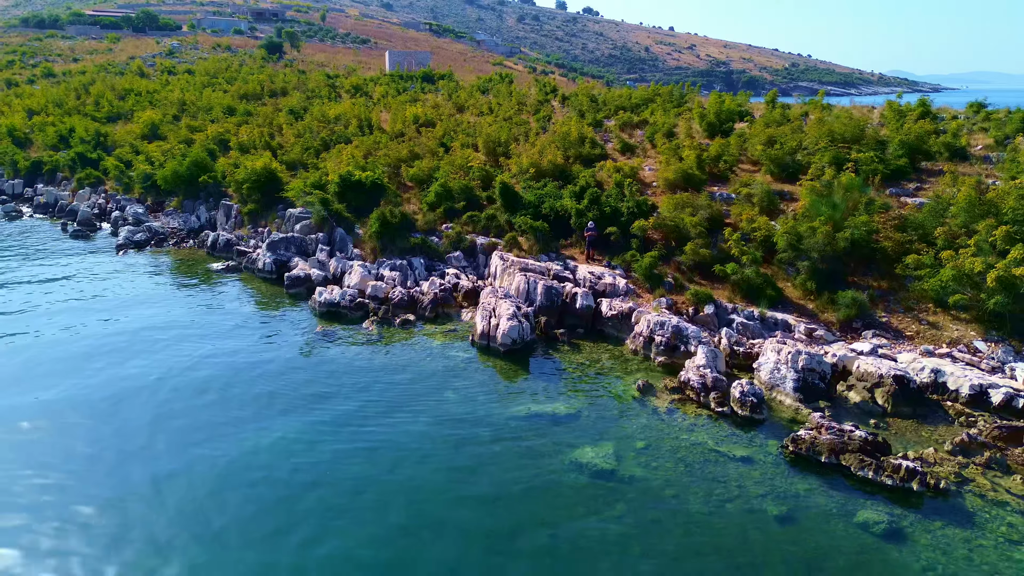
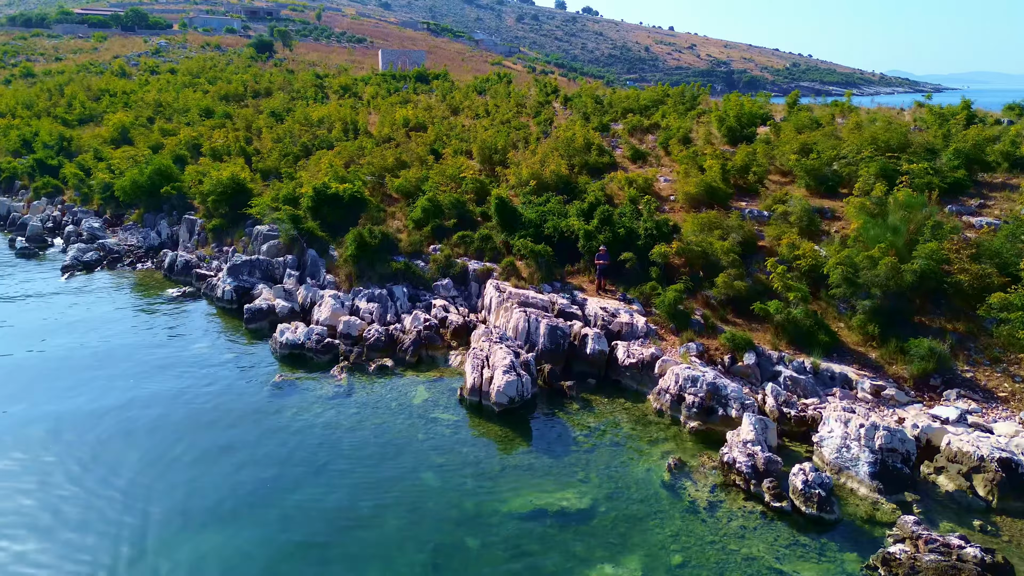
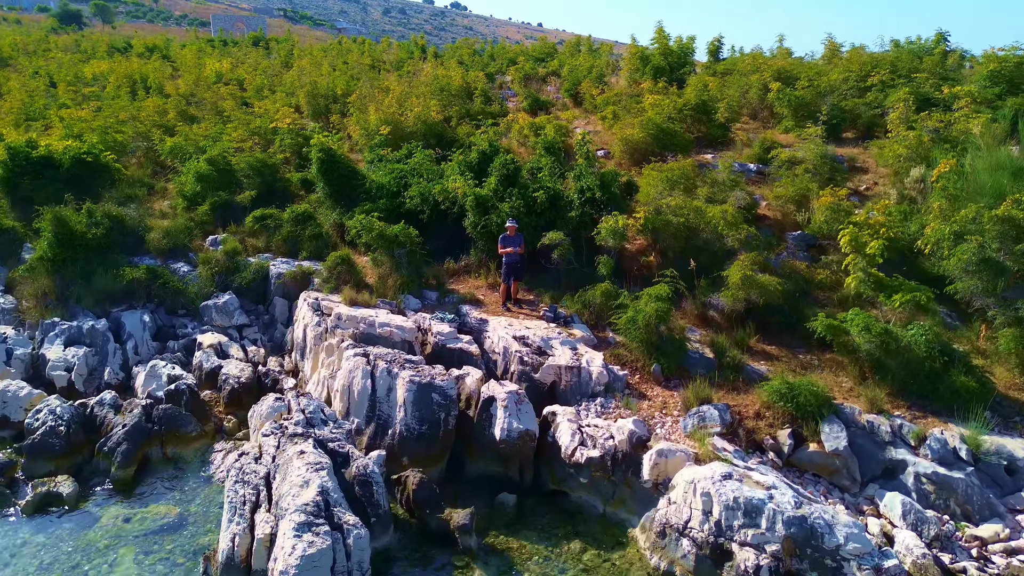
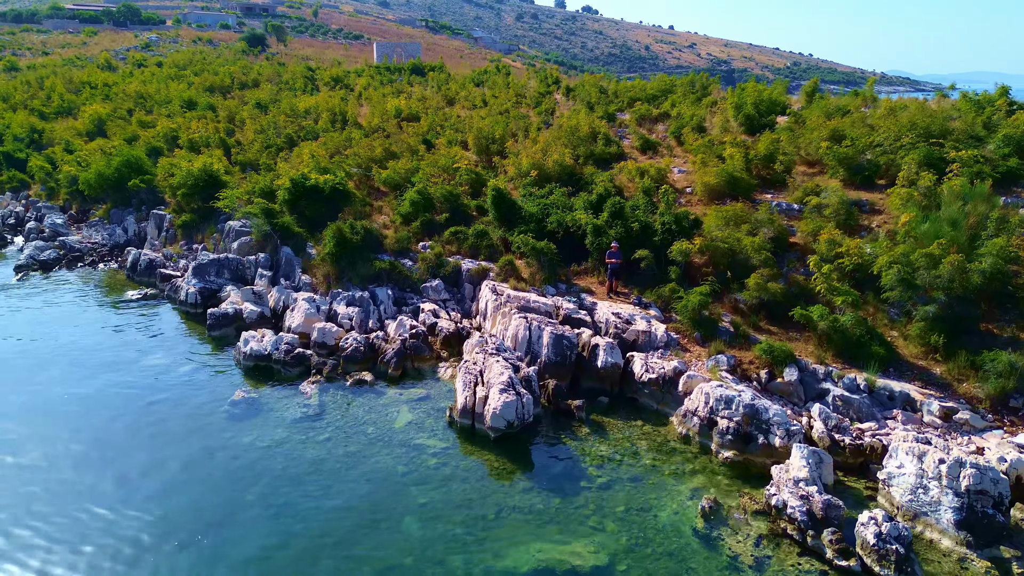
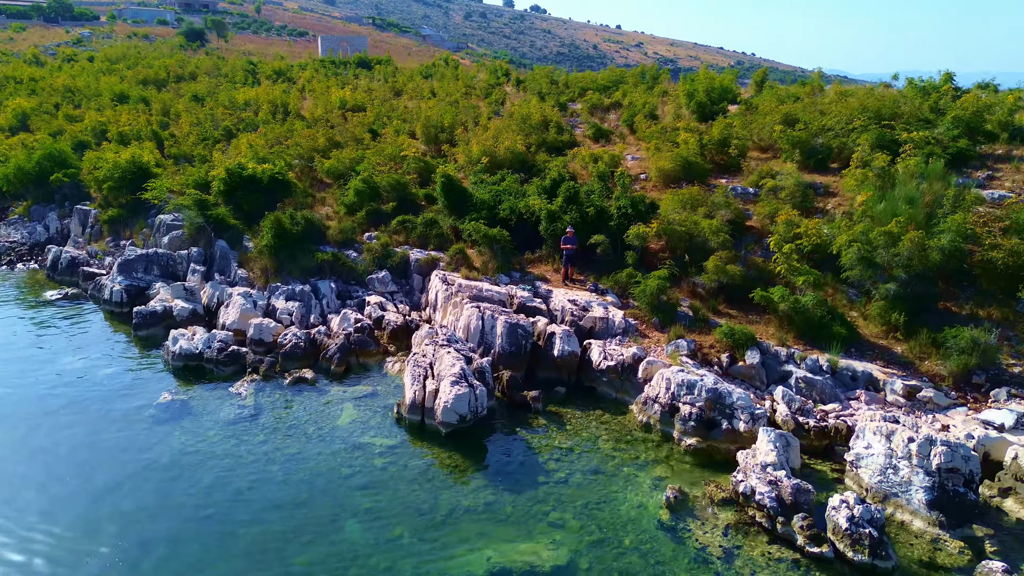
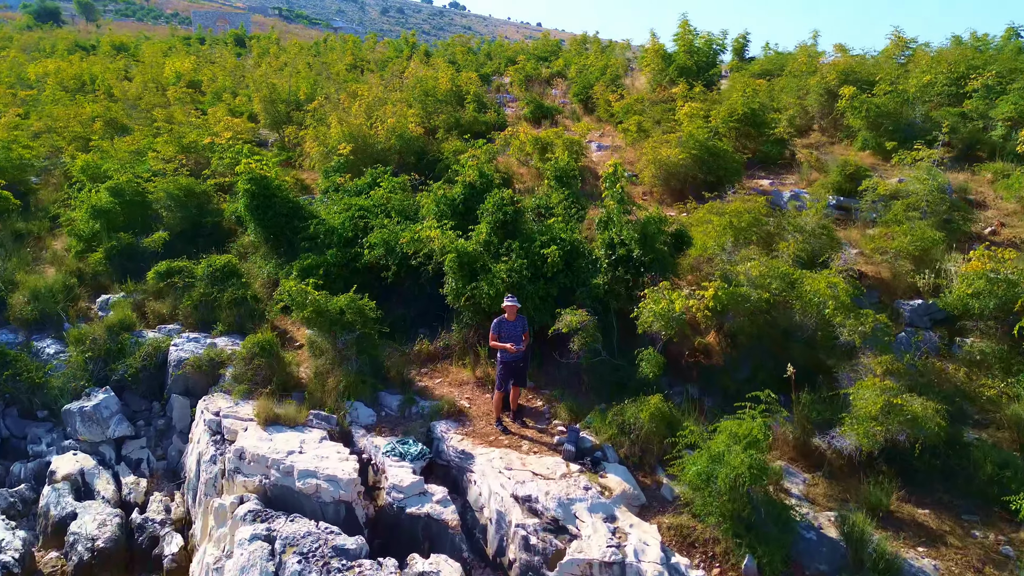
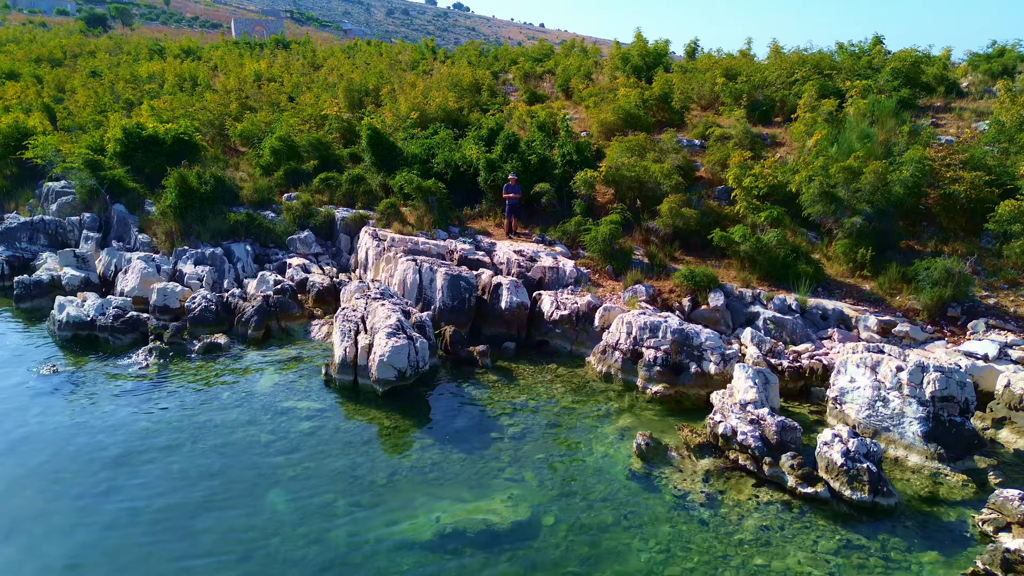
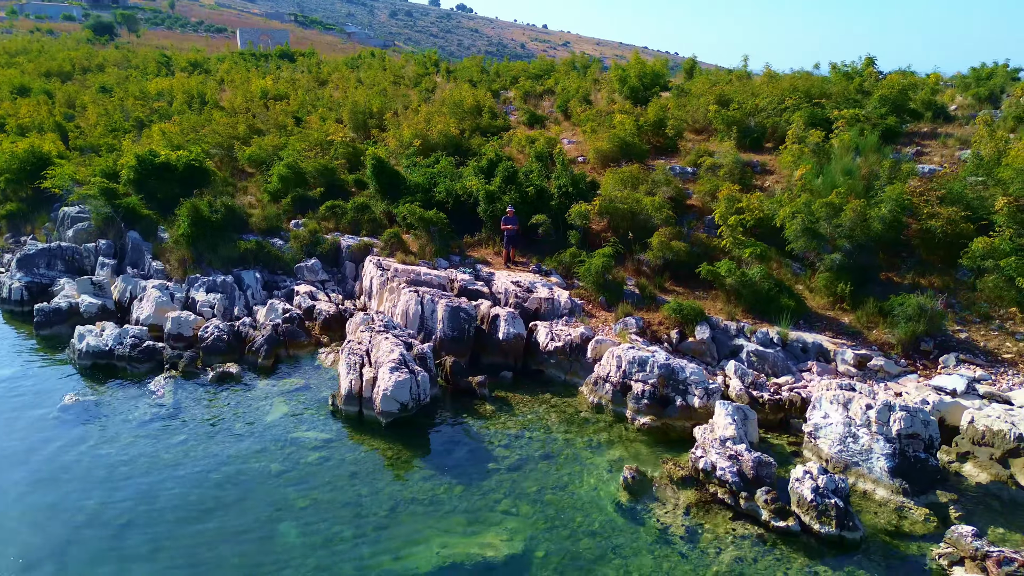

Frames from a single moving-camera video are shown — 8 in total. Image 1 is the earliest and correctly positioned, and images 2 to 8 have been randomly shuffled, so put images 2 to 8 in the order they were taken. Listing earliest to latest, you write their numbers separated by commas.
2, 4, 5, 8, 7, 3, 6
